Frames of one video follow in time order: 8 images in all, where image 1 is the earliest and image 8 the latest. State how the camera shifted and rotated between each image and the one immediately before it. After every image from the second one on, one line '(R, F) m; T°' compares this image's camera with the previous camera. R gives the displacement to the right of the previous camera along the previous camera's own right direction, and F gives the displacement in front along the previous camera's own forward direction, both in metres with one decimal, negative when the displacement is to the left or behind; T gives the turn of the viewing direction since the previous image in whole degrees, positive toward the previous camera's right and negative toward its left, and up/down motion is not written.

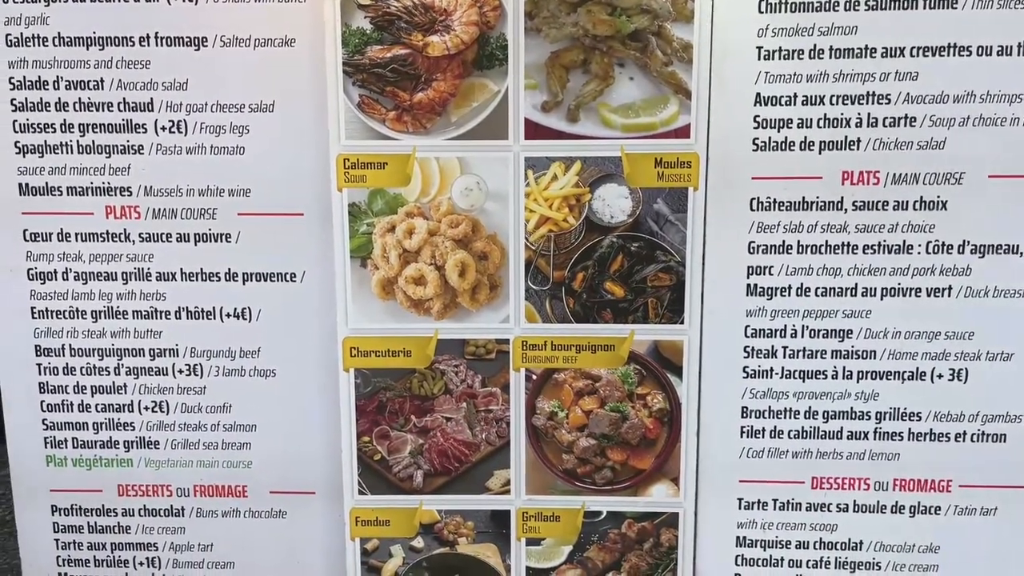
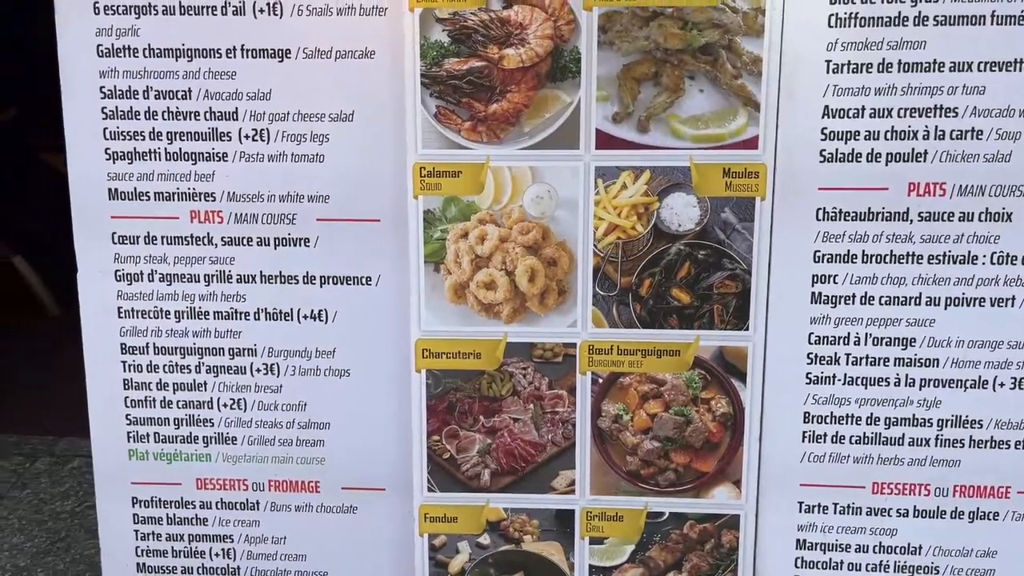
(-0.1, 0.0) m; -1°
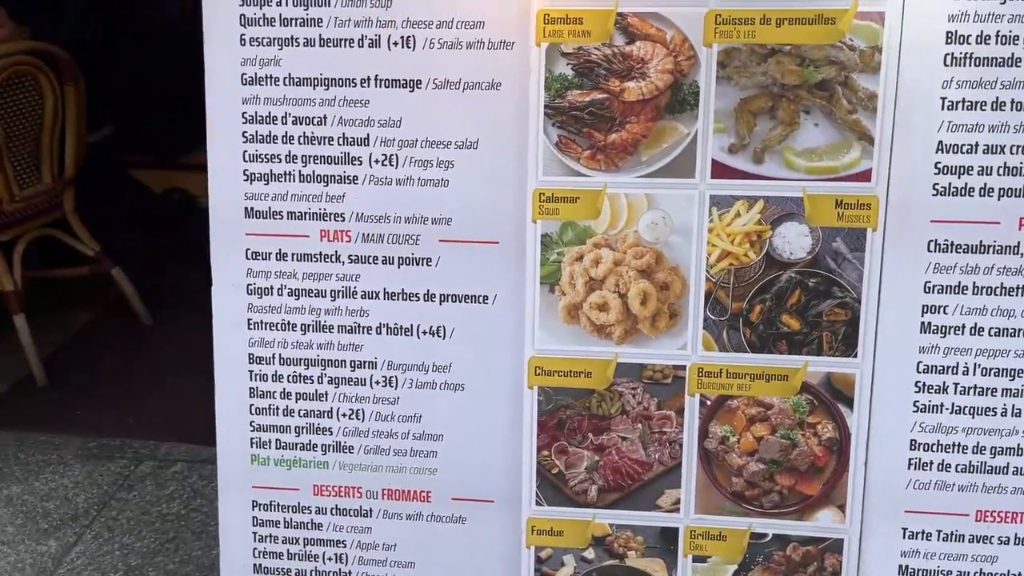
(-0.2, -0.1) m; -3°
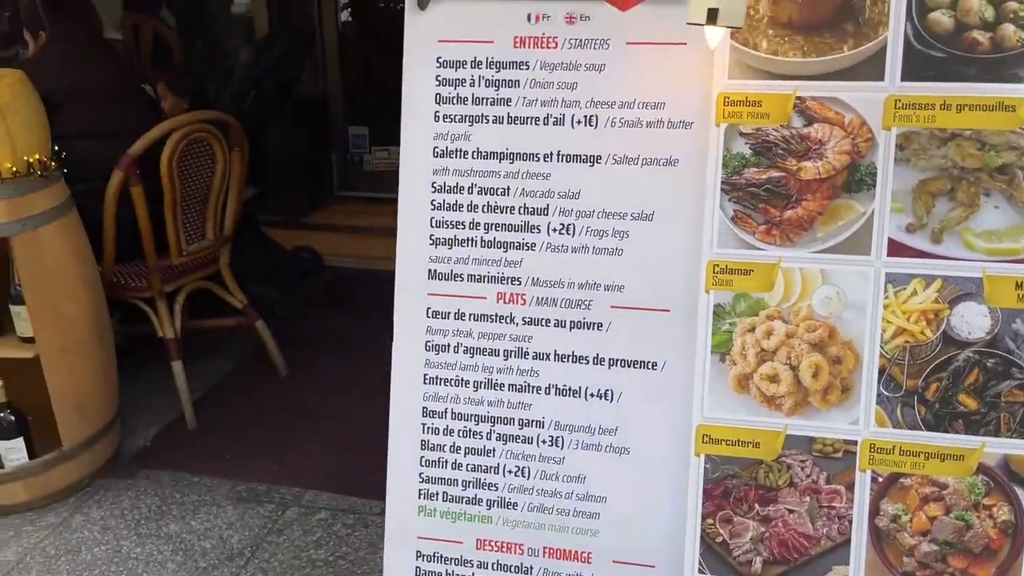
(-0.2, -0.1) m; -5°
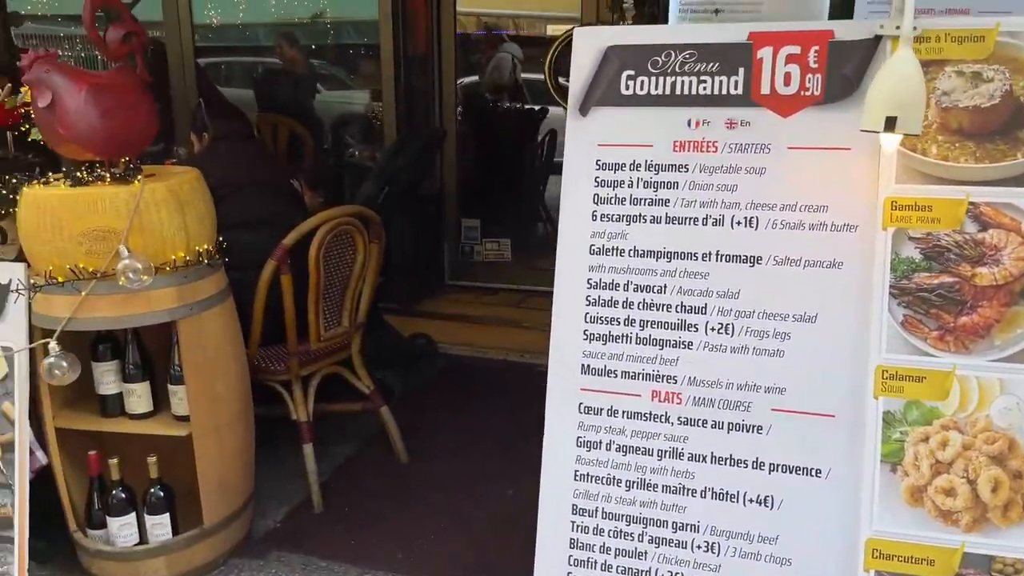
(-0.2, 0.0) m; -6°
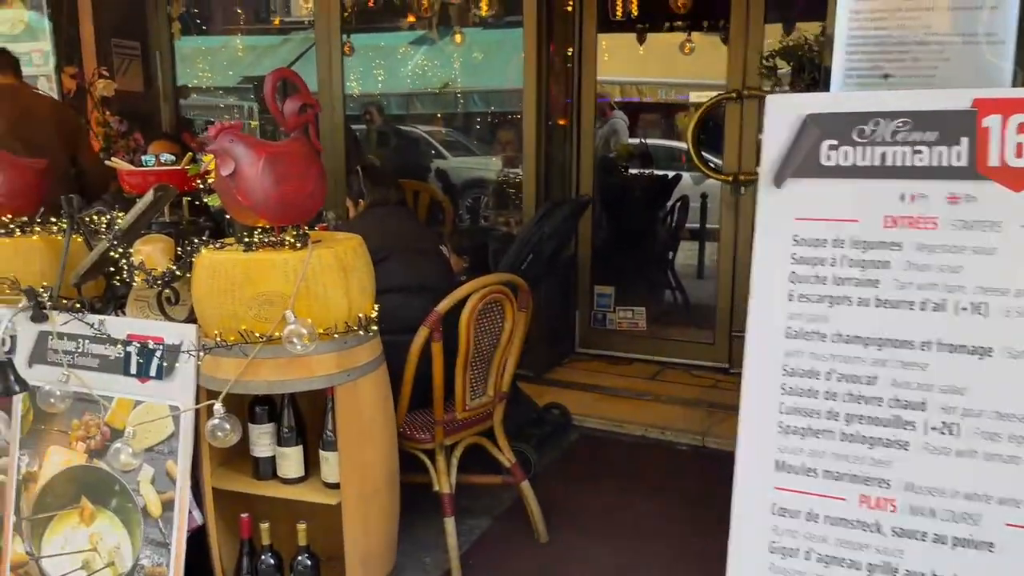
(-0.2, +0.1) m; -8°
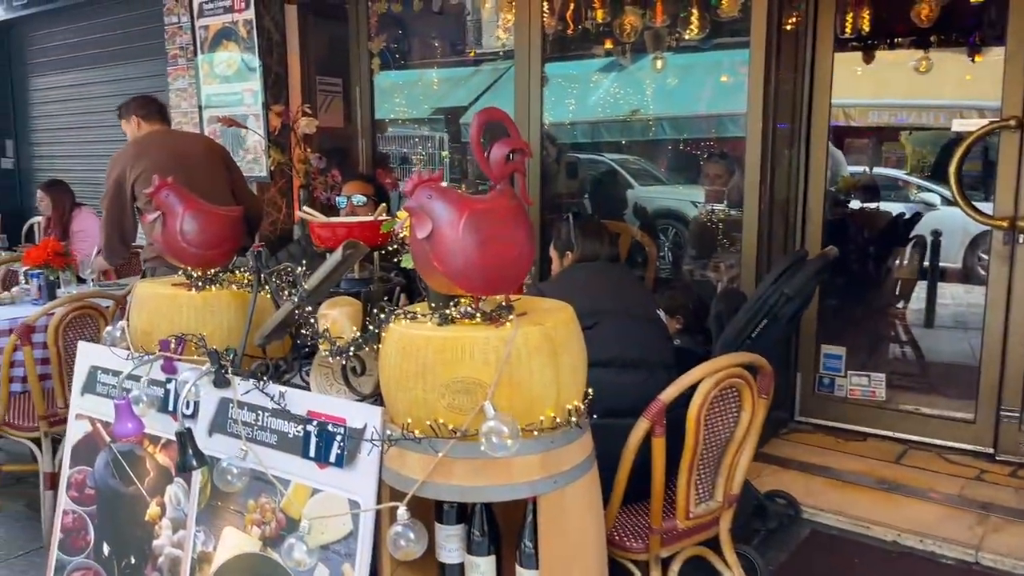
(-0.2, +0.4) m; -13°
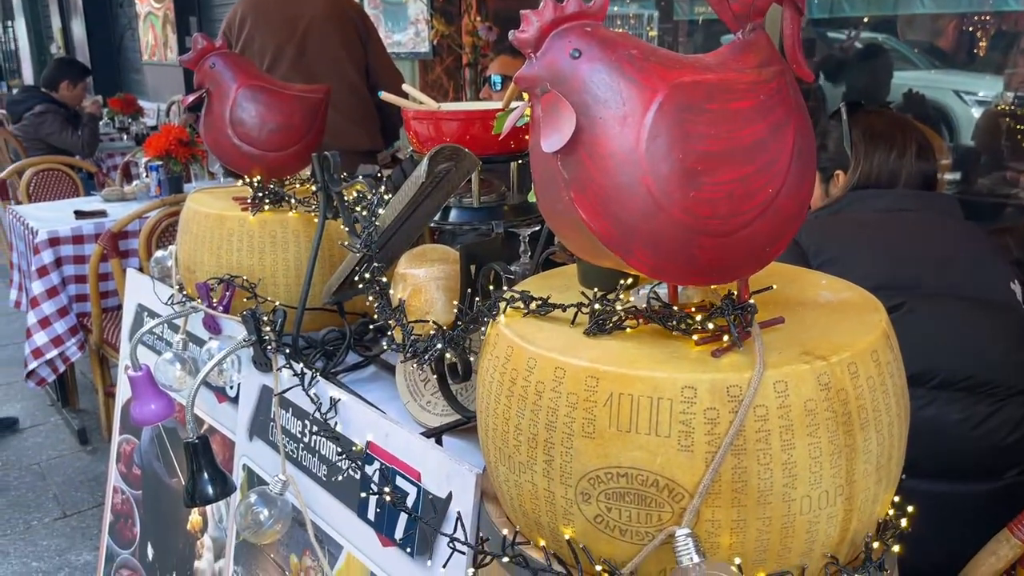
(0.0, +1.0) m; -14°
